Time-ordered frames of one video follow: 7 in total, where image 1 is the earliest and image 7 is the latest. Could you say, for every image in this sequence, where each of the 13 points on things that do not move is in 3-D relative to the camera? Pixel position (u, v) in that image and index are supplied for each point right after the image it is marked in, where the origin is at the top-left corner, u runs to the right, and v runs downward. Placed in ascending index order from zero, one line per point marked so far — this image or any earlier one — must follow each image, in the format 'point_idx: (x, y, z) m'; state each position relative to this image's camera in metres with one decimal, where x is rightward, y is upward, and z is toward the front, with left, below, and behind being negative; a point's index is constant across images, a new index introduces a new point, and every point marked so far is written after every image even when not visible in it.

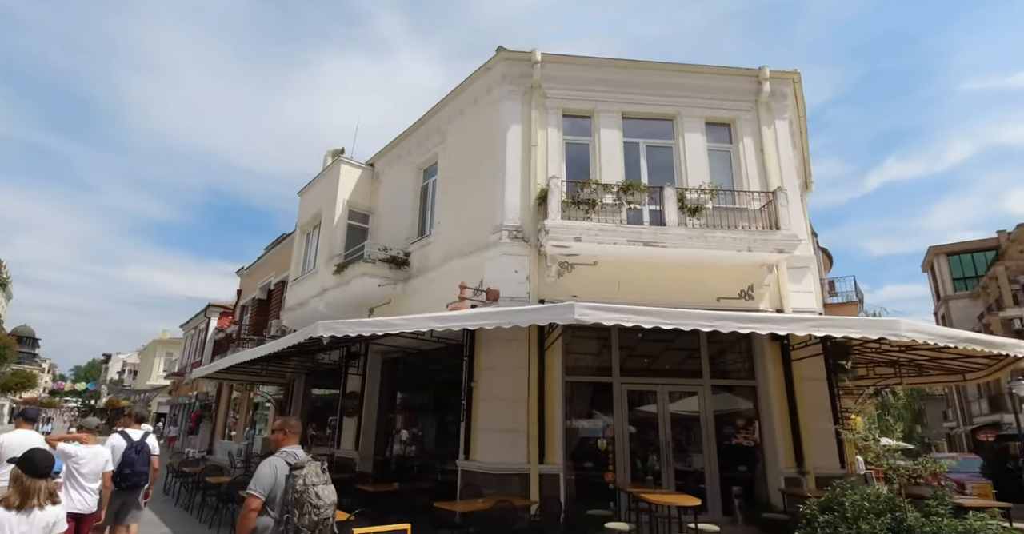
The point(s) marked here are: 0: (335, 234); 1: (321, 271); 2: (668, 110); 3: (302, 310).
0: (-4.2, +0.8, +13.9) m
1: (-4.5, -0.1, +13.9) m
2: (+2.8, +2.8, +10.8) m
3: (-5.2, -1.1, +14.4) m
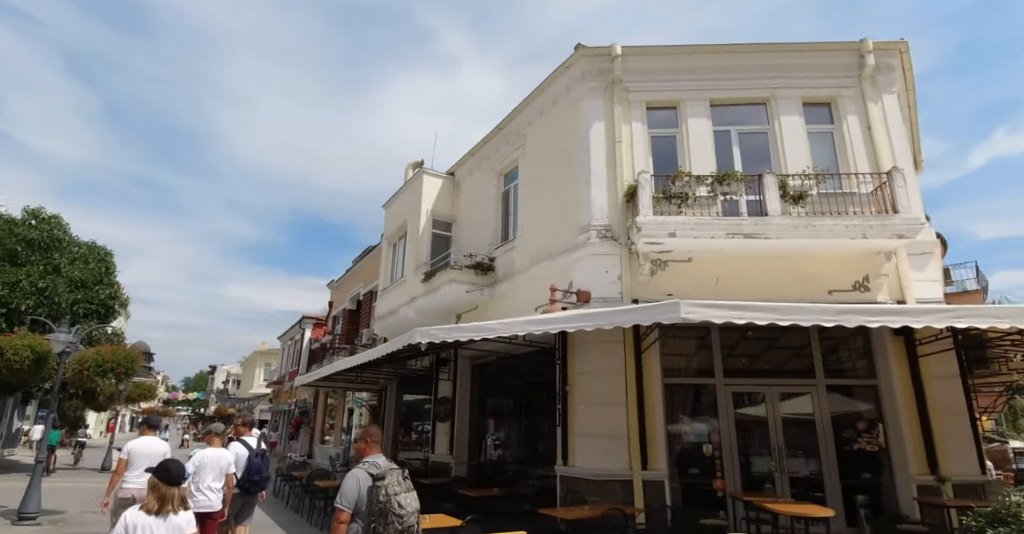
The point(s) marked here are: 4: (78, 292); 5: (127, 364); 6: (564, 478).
0: (-2.2, +0.6, +14.2) m
1: (-2.5, -0.3, +14.2) m
2: (+4.2, +2.9, +10.2) m
3: (-3.1, -1.3, +14.7) m
4: (-13.3, -0.8, +18.5) m
5: (-10.1, -2.6, +16.5) m
6: (+0.7, -3.0, +8.6) m
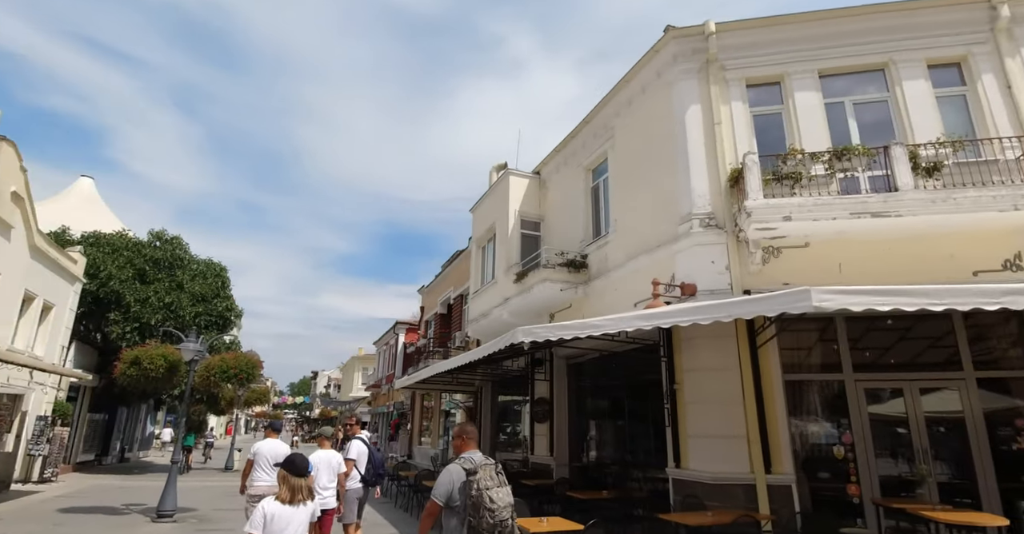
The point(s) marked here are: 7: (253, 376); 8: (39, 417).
0: (0.0, +0.5, +14.1) m
1: (-0.3, -0.3, +14.1) m
2: (+5.6, +3.2, +9.3) m
3: (-0.7, -1.4, +14.7) m
4: (-10.3, -1.3, +19.9) m
5: (-7.4, -2.9, +17.5) m
6: (+2.2, -2.9, +8.1) m
7: (-7.3, -3.1, +17.6) m
8: (-10.5, -3.3, +13.4) m
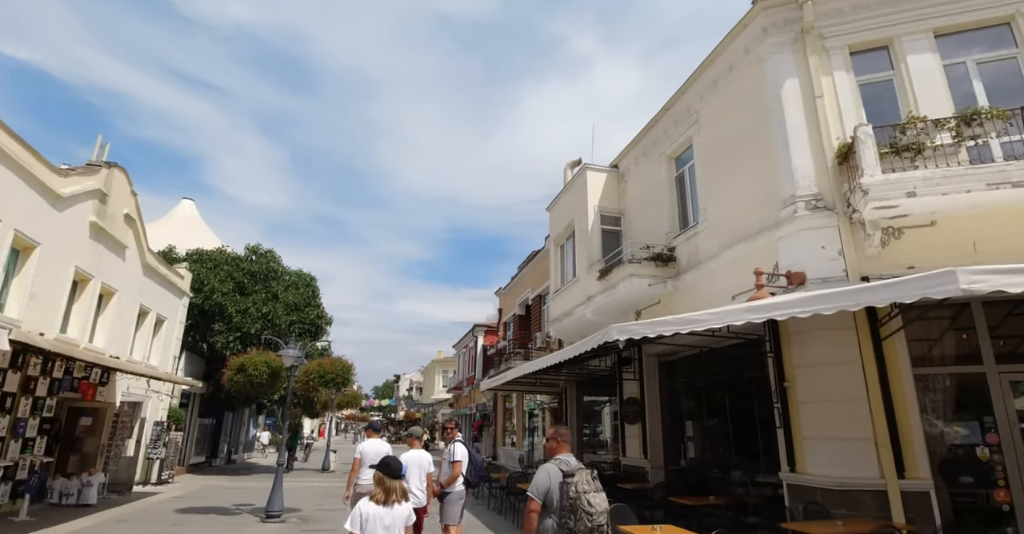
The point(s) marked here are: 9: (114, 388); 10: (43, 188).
0: (+1.8, +0.6, +13.7) m
1: (+1.6, -0.3, +13.7) m
2: (+6.8, +3.5, +8.2) m
3: (+1.3, -1.3, +14.4) m
4: (-7.6, -1.6, +20.7) m
5: (-4.9, -3.2, +18.0) m
6: (+3.5, -2.7, +7.5) m
7: (-4.8, -3.3, +18.1) m
8: (-8.4, -3.7, +14.3) m
9: (-8.0, -2.4, +12.1) m
10: (-7.6, +1.3, +9.8) m
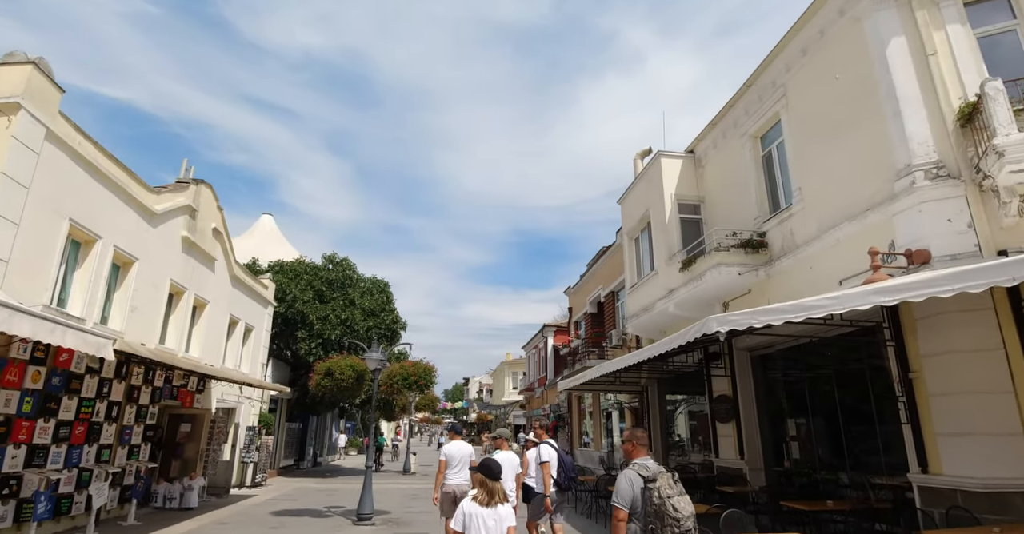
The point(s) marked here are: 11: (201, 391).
0: (+3.5, +0.8, +13.1) m
1: (+3.3, -0.1, +13.1) m
2: (+7.7, +3.9, +7.1) m
3: (+3.1, -1.1, +13.8) m
4: (-5.0, -1.8, +21.1) m
5: (-2.5, -3.3, +18.0) m
6: (+4.6, -2.5, +6.7) m
7: (-2.4, -3.4, +18.2) m
8: (-6.4, -3.9, +14.8) m
9: (-6.3, -2.7, +12.6) m
10: (-6.3, +1.1, +10.3) m
11: (-6.2, -2.5, +12.0) m
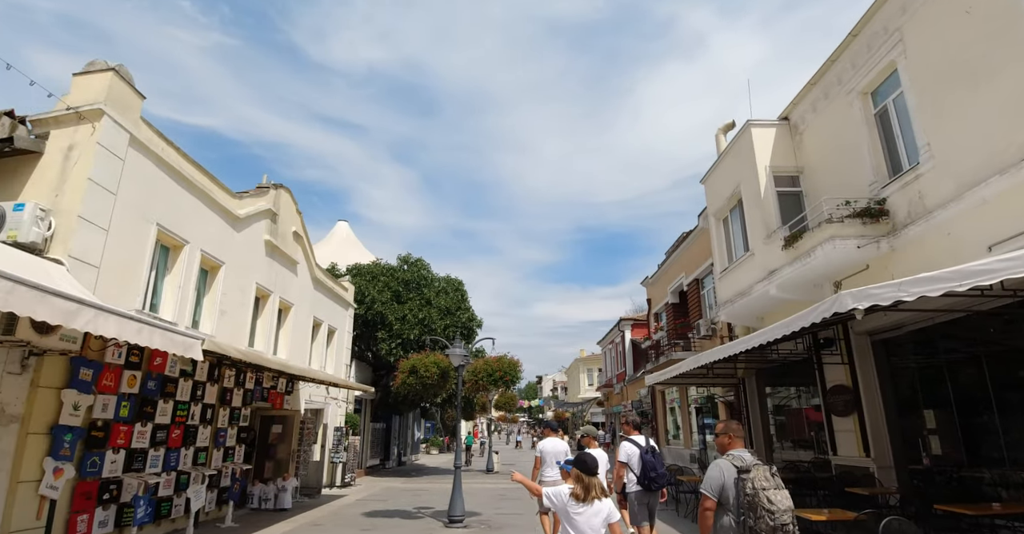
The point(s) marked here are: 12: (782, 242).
0: (+5.1, +1.2, +12.0) m
1: (+5.0, +0.3, +12.1) m
2: (+8.4, +4.5, +5.6) m
3: (+5.0, -0.7, +12.8) m
4: (-2.2, -1.8, +20.9) m
5: (-0.1, -3.1, +17.6) m
6: (+5.7, -2.0, +5.6) m
7: (+0.1, -3.2, +17.7) m
8: (-4.3, -4.0, +14.8) m
9: (-4.5, -2.7, +12.6) m
10: (-5.0, +1.0, +10.4) m
11: (-4.5, -2.5, +12.1) m
12: (+5.0, +0.5, +11.1) m
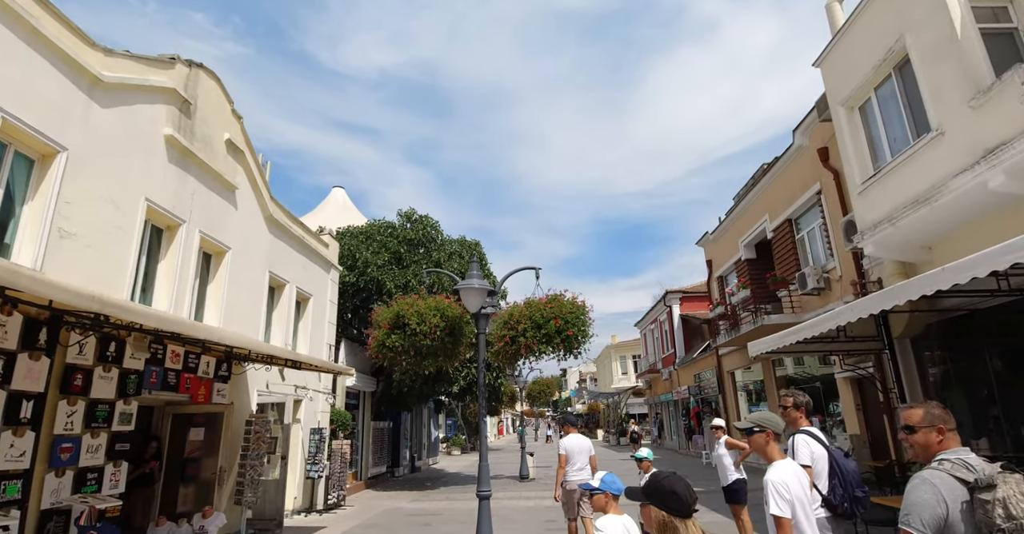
0: (+5.7, +2.7, +7.4) m
1: (+5.6, +1.8, +7.5) m
2: (+8.6, +6.0, +0.9) m
3: (+5.6, +0.7, +8.3) m
4: (-1.3, -0.5, +16.6) m
5: (+0.8, -1.8, +13.3) m
6: (+6.1, -0.6, +1.0) m
7: (+0.9, -1.9, +13.4) m
8: (-3.5, -2.9, +10.6) m
9: (-3.8, -1.6, +8.4) m
10: (-4.5, +2.0, +6.1) m
11: (-3.8, -1.4, +7.8) m
12: (+5.5, +1.9, +6.5) m
